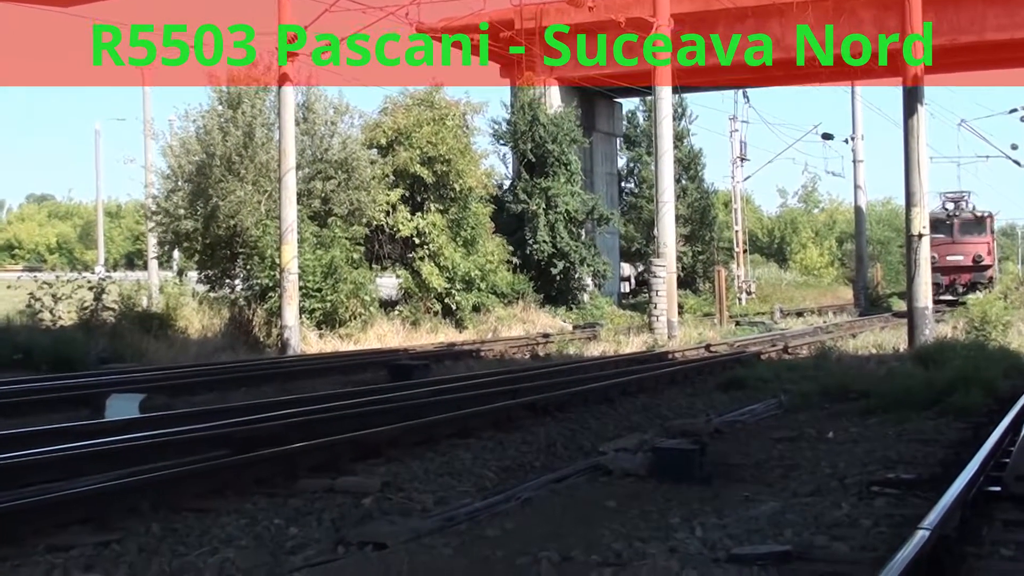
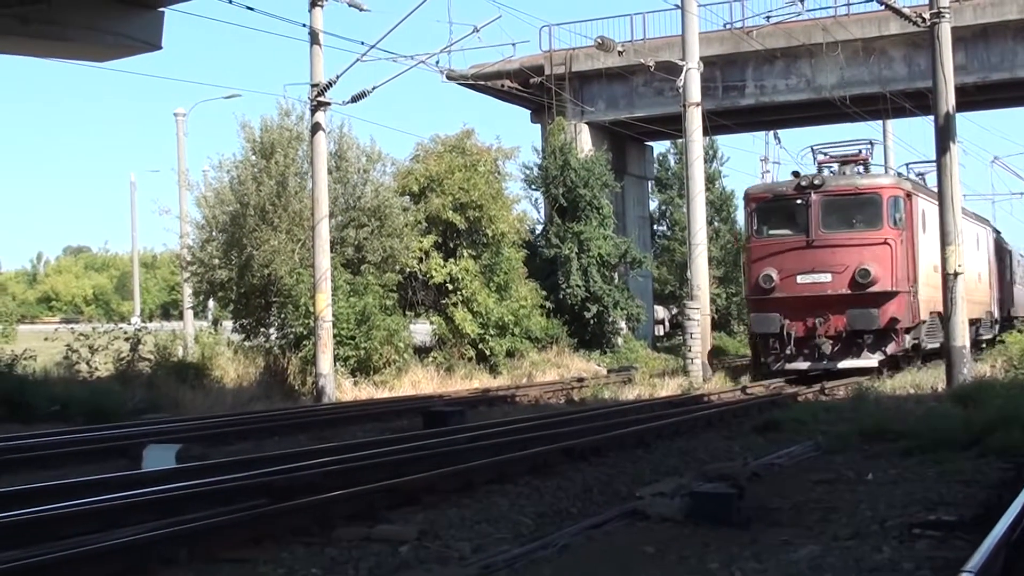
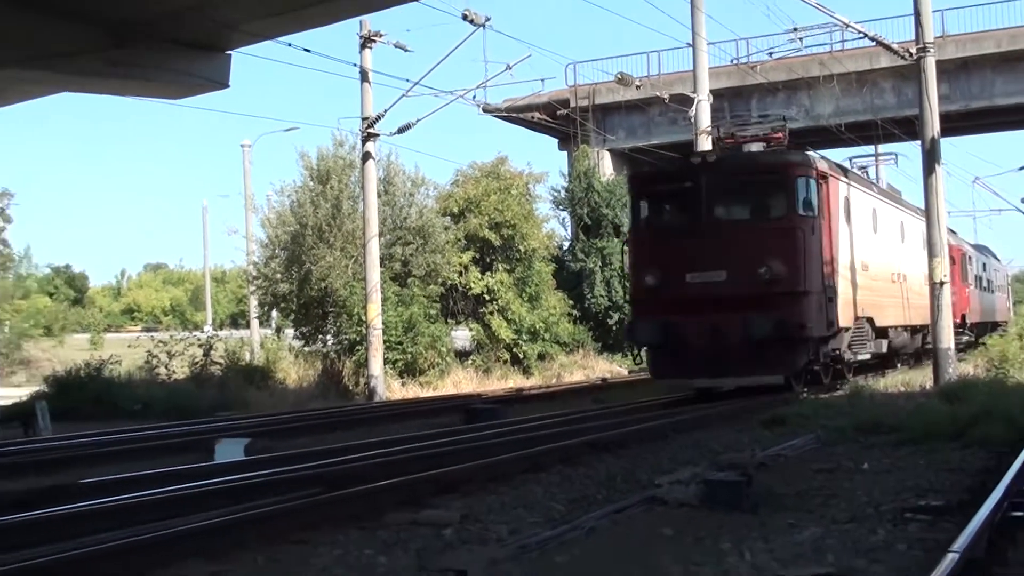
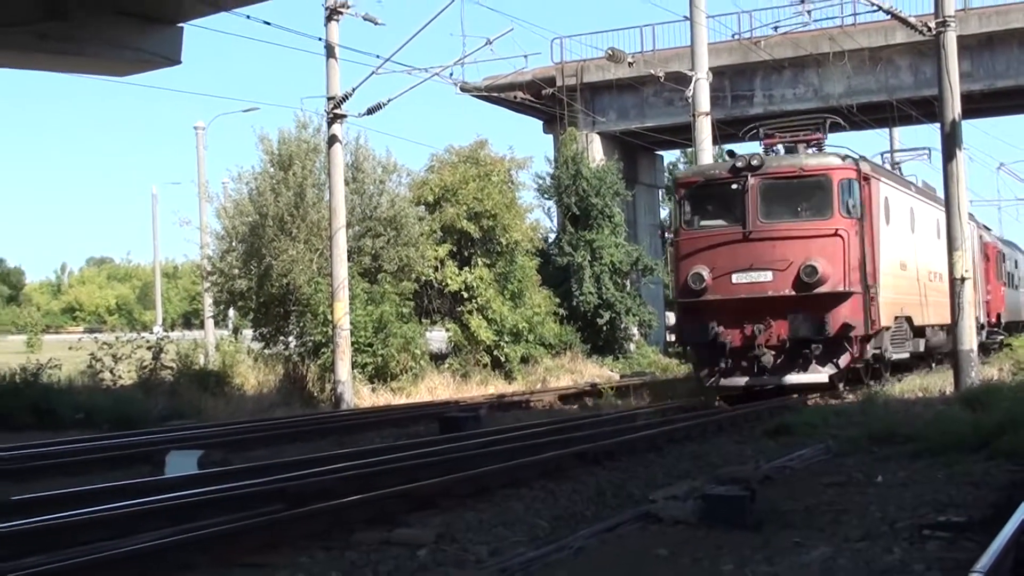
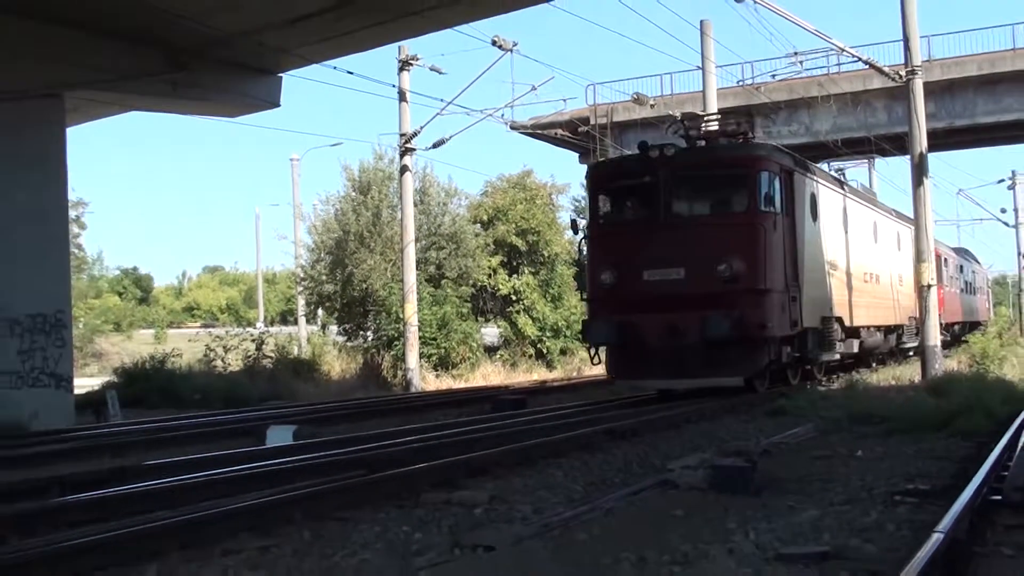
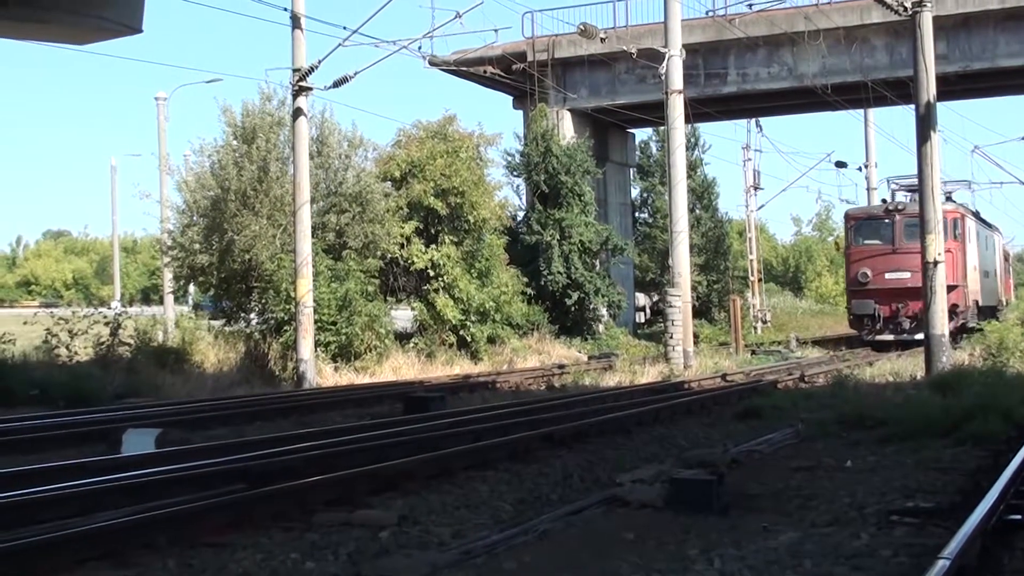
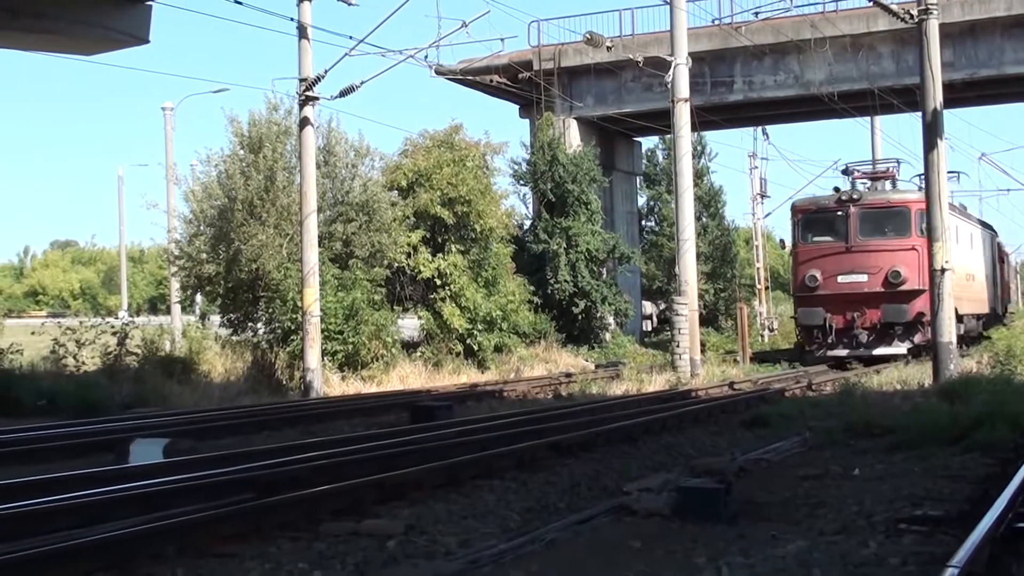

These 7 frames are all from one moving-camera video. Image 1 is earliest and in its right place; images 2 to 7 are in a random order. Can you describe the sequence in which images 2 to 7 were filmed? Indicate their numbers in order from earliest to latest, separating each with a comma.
6, 7, 2, 4, 3, 5
